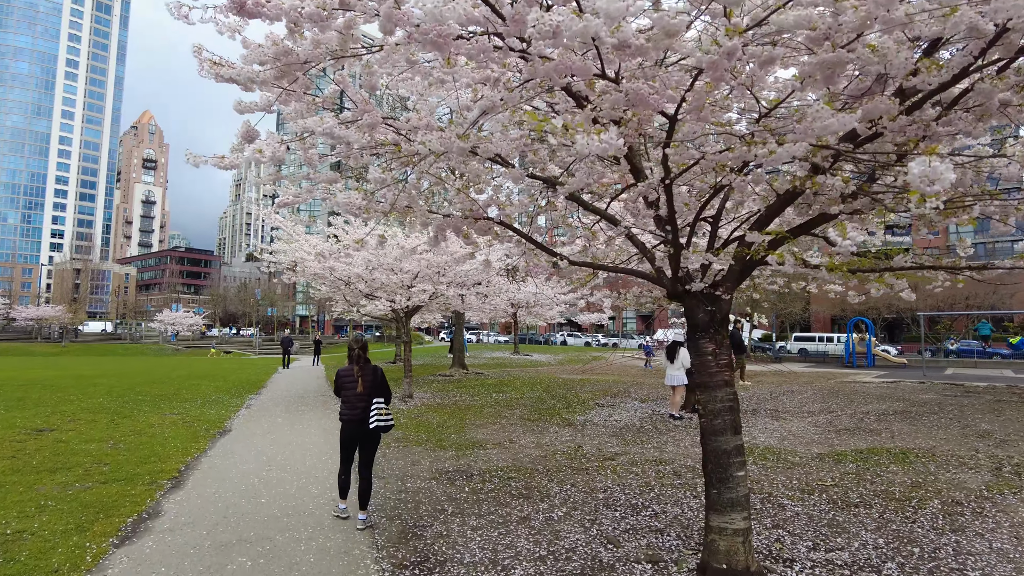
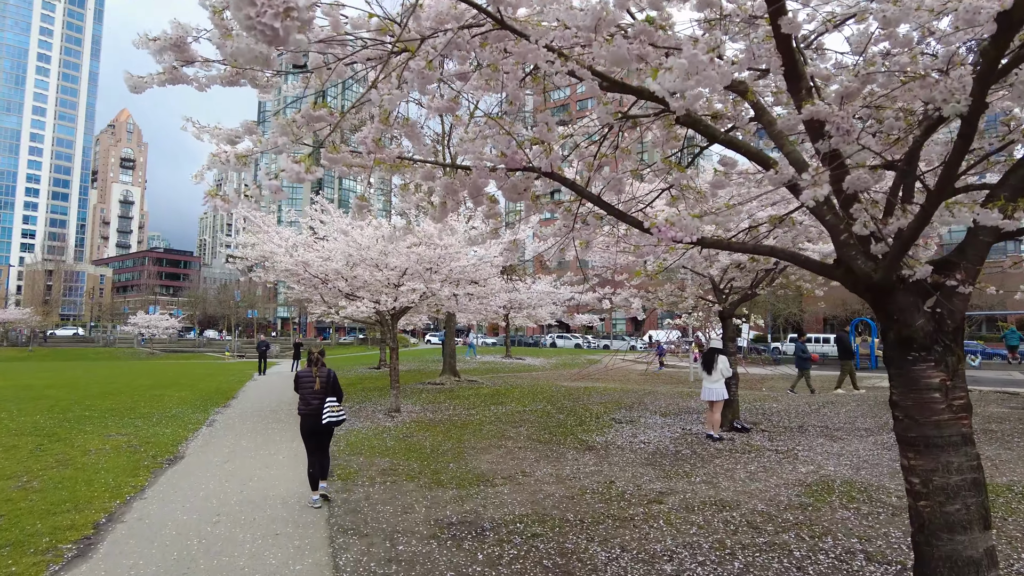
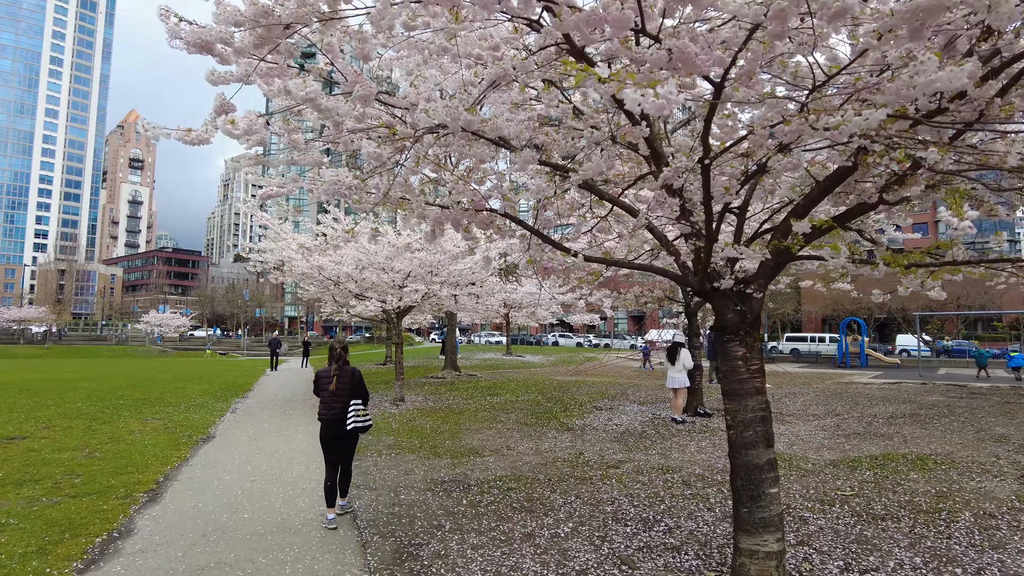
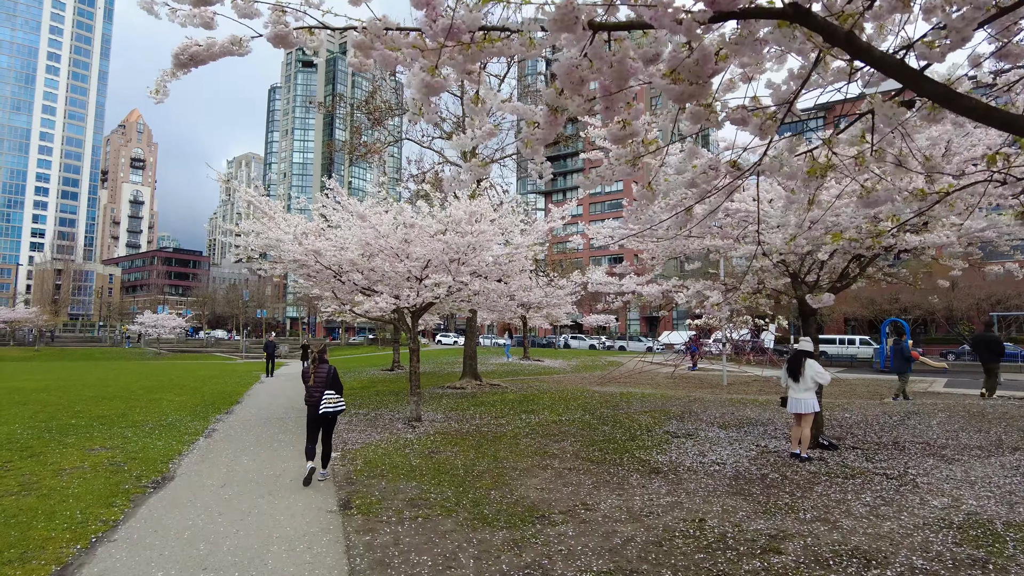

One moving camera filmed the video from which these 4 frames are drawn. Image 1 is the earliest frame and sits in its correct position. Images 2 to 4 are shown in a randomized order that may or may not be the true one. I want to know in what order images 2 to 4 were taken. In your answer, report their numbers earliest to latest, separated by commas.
3, 2, 4
